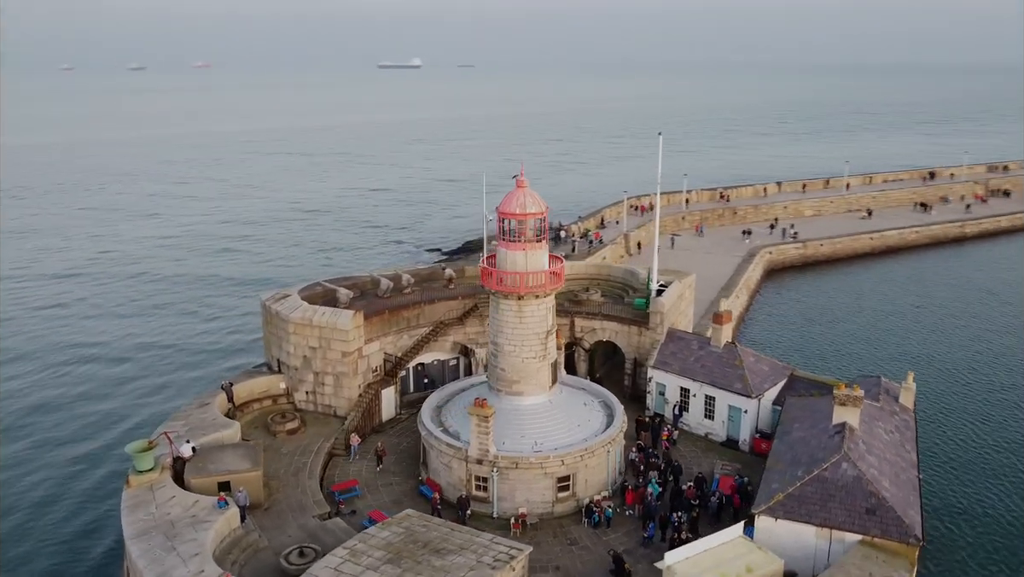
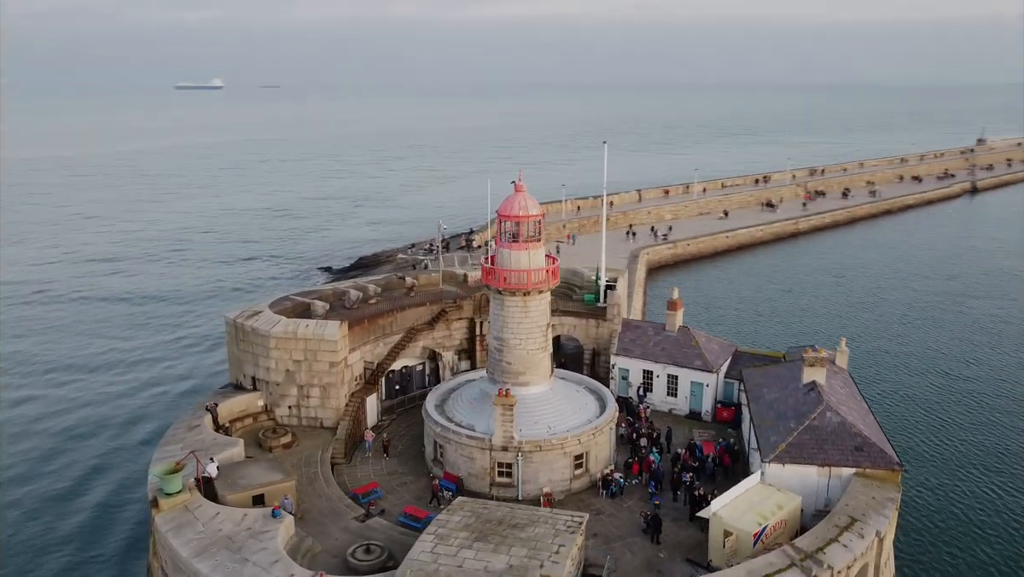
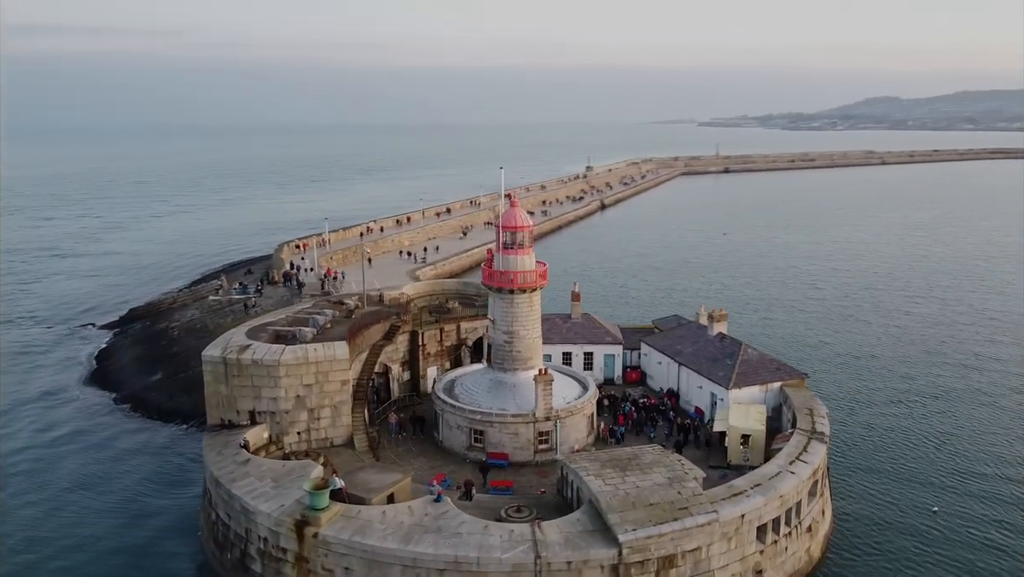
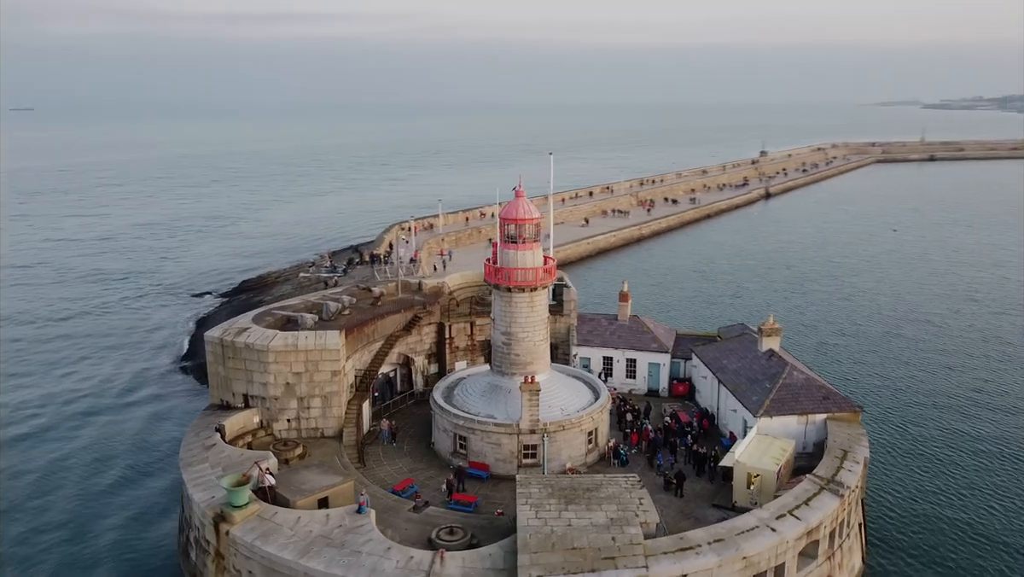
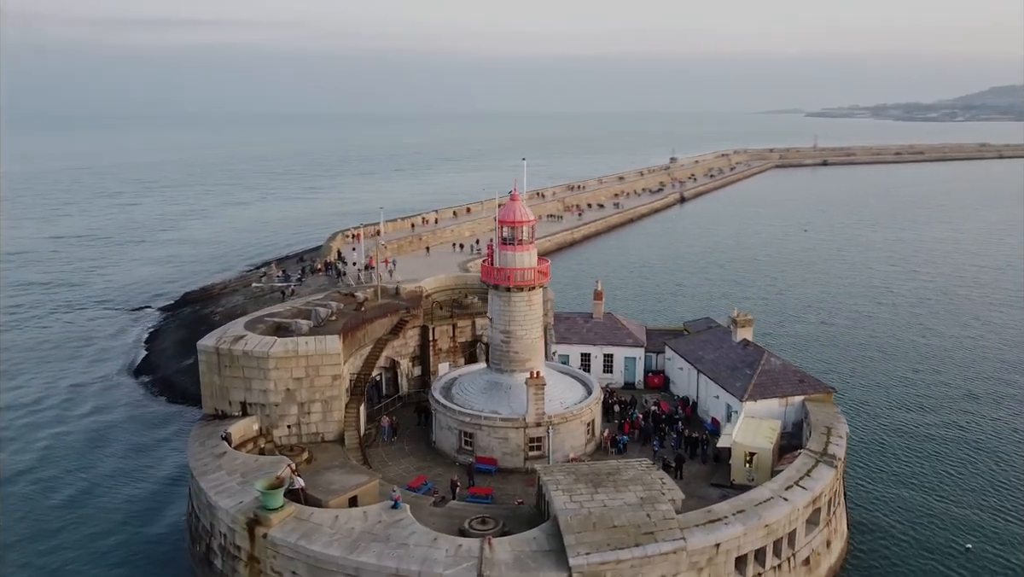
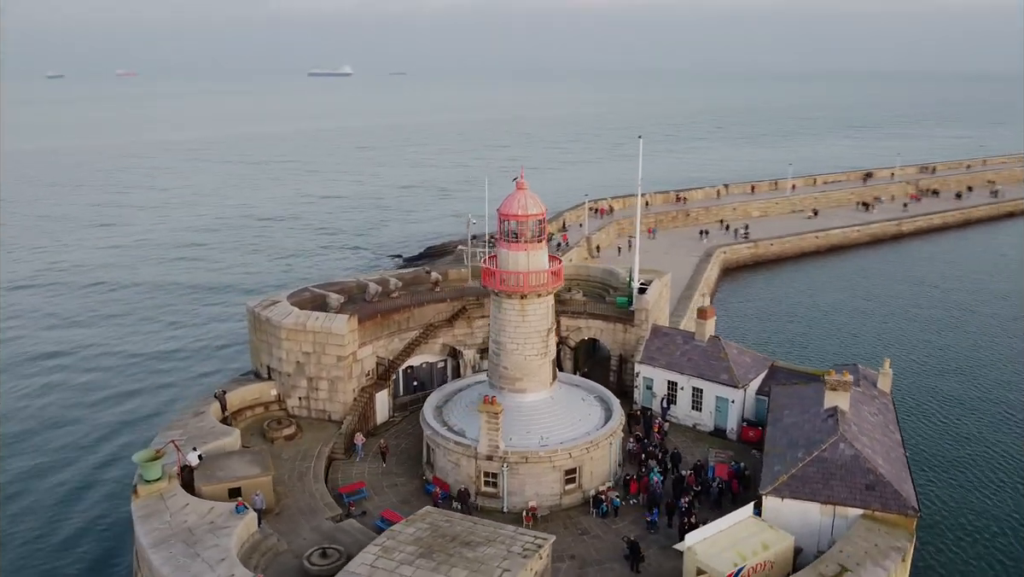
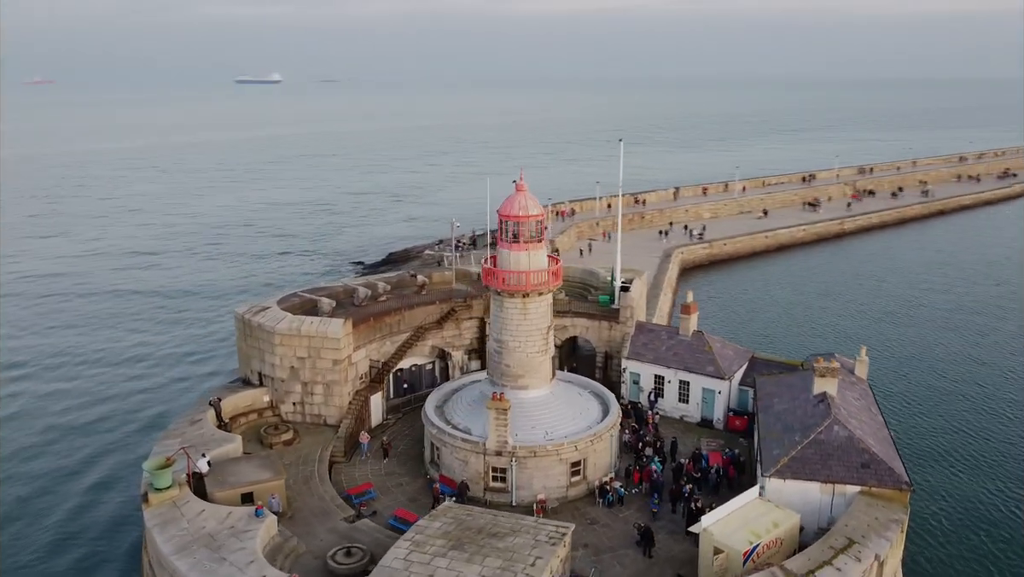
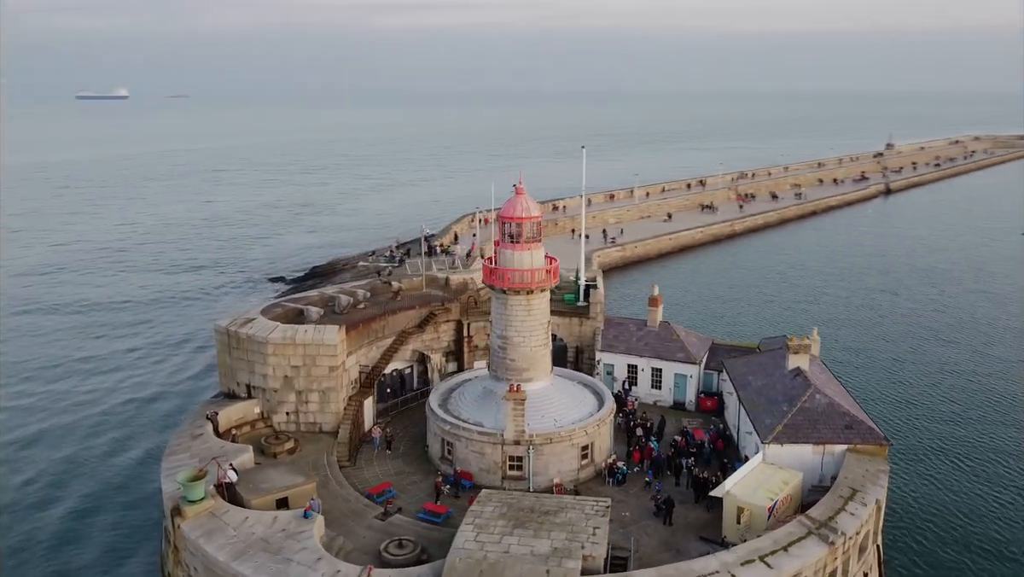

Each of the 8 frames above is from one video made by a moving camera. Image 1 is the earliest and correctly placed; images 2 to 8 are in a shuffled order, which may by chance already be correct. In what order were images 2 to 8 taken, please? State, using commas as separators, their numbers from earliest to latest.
6, 7, 2, 8, 4, 5, 3
